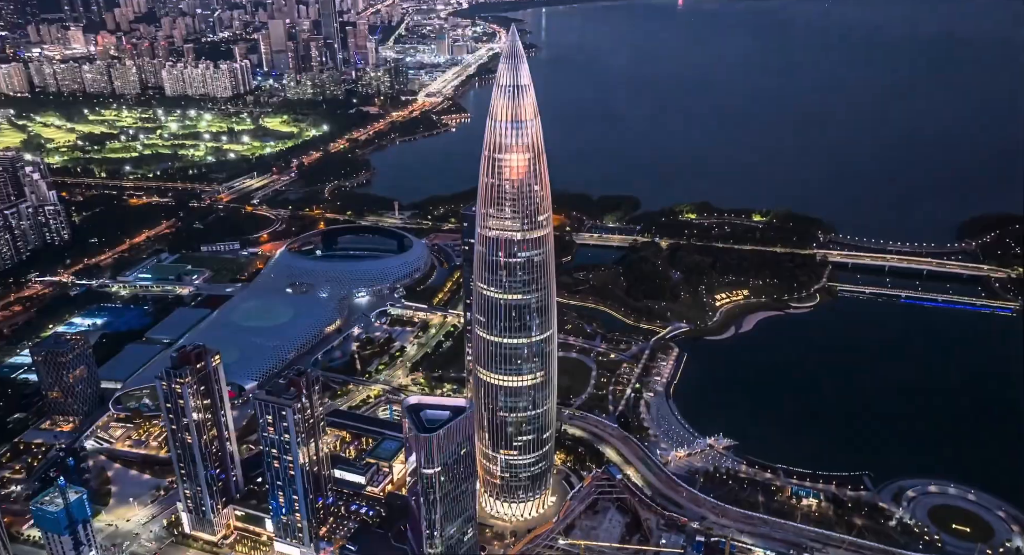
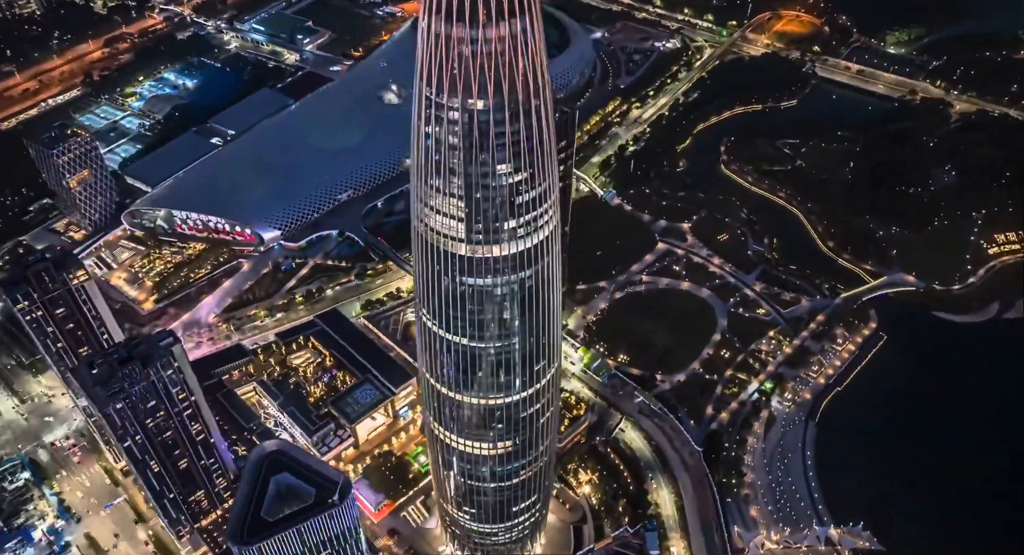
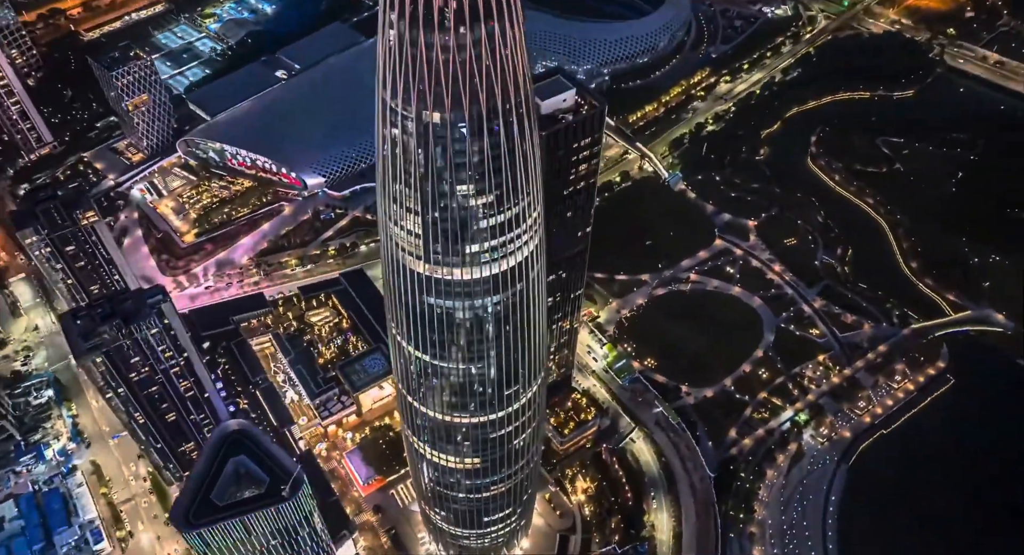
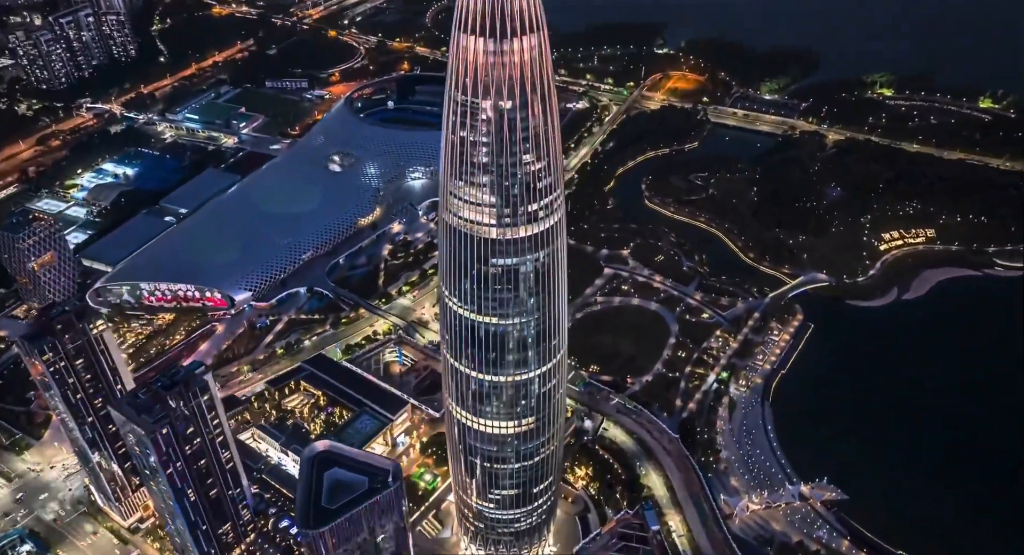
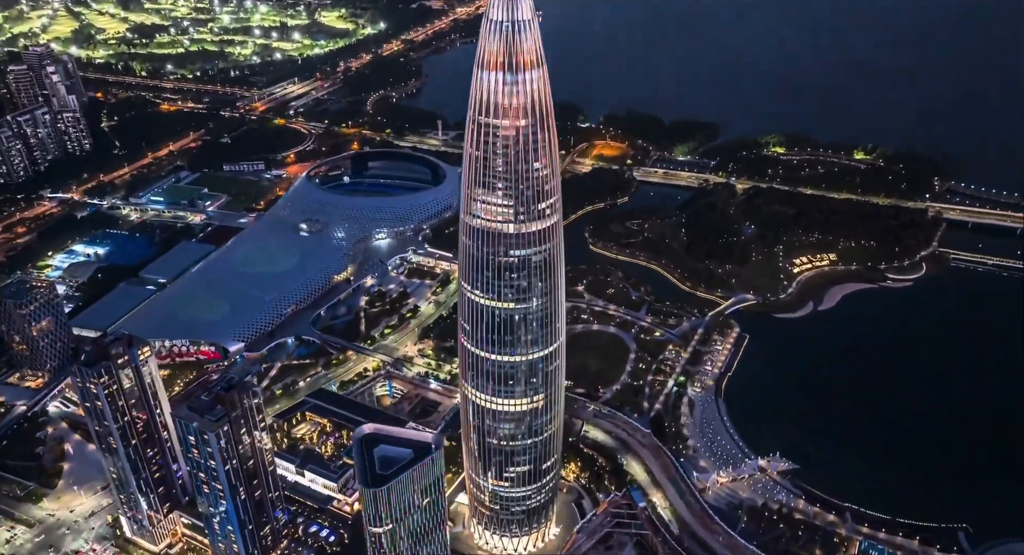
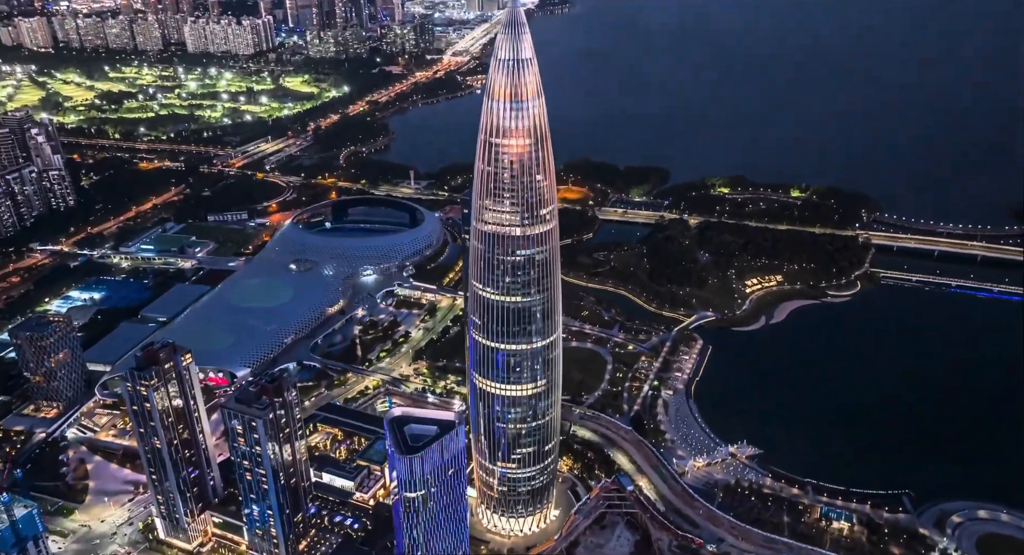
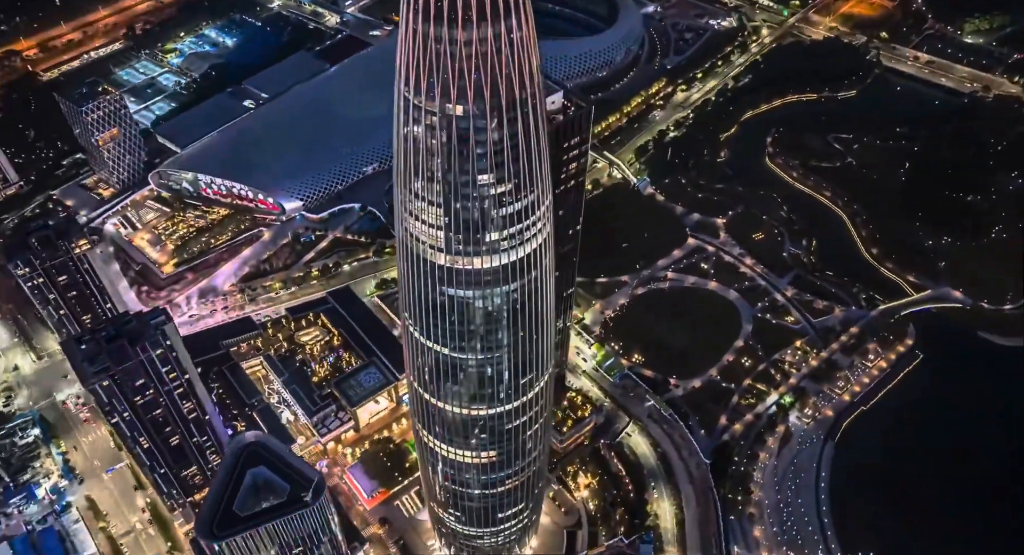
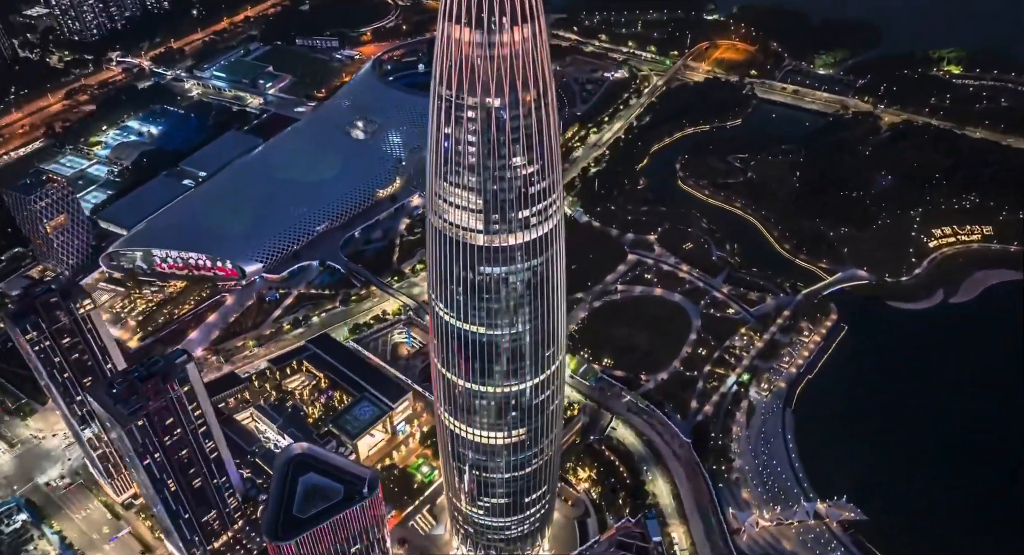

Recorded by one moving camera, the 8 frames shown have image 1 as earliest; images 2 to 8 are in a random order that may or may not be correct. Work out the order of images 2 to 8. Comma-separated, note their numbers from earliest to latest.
6, 5, 4, 8, 2, 7, 3
